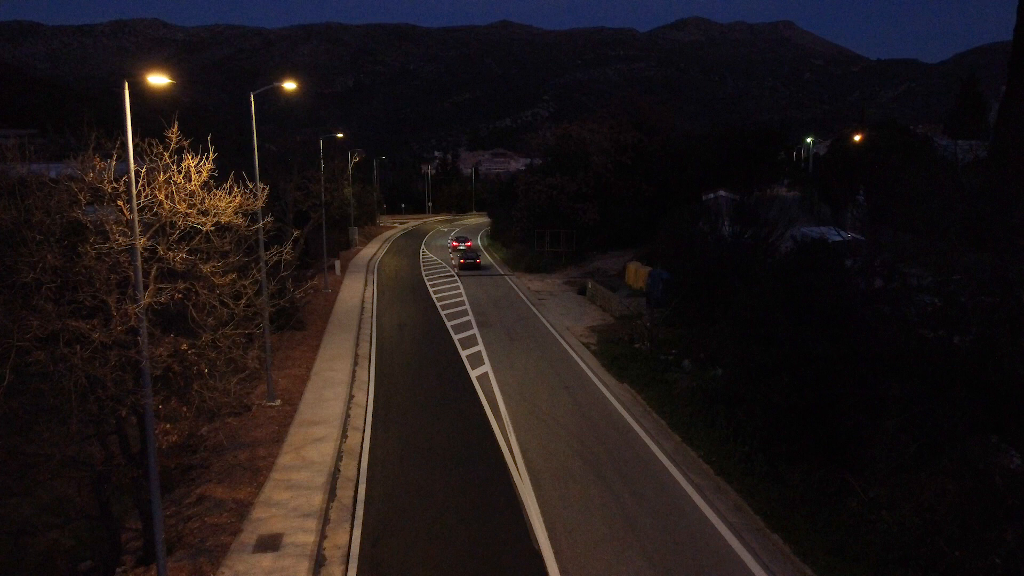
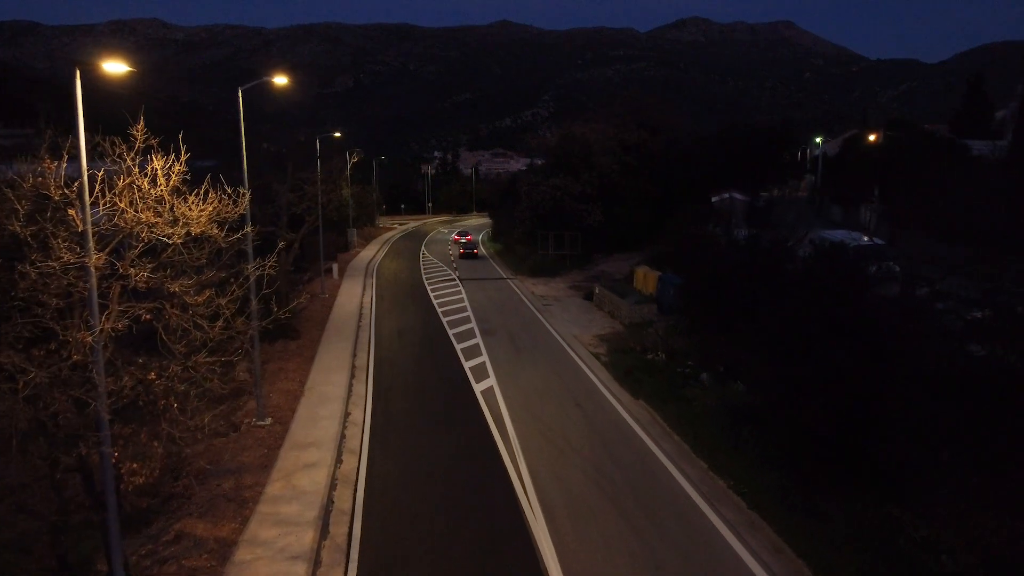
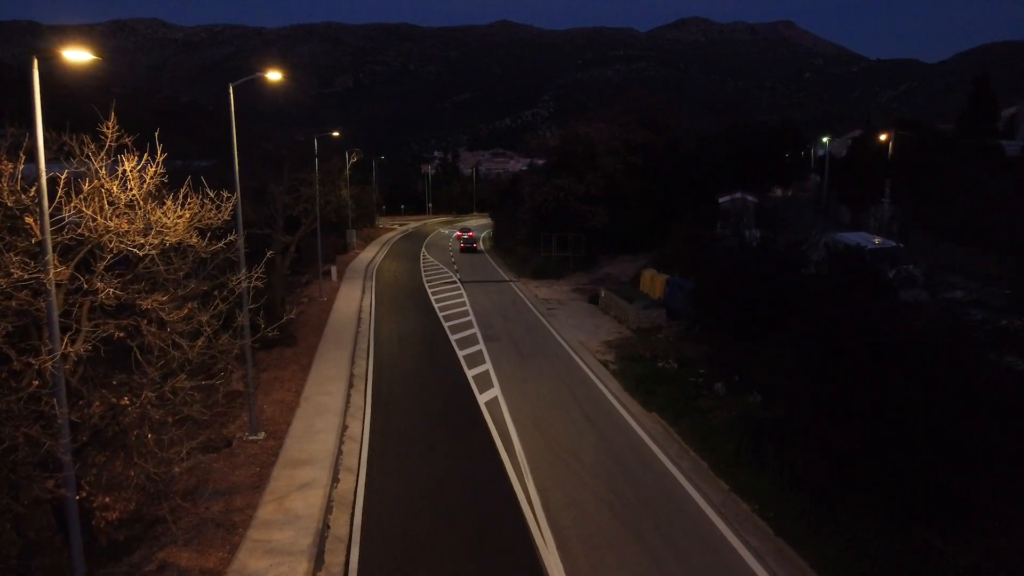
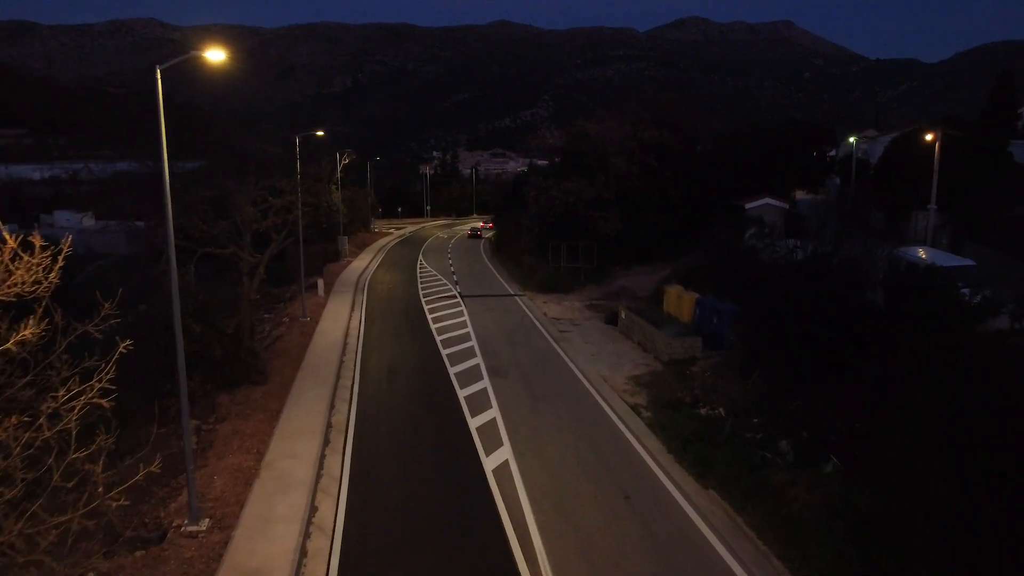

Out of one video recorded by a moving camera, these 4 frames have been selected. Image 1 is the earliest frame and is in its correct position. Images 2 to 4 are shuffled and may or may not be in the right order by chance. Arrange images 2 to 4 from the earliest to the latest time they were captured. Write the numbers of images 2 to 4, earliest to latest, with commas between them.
2, 3, 4
